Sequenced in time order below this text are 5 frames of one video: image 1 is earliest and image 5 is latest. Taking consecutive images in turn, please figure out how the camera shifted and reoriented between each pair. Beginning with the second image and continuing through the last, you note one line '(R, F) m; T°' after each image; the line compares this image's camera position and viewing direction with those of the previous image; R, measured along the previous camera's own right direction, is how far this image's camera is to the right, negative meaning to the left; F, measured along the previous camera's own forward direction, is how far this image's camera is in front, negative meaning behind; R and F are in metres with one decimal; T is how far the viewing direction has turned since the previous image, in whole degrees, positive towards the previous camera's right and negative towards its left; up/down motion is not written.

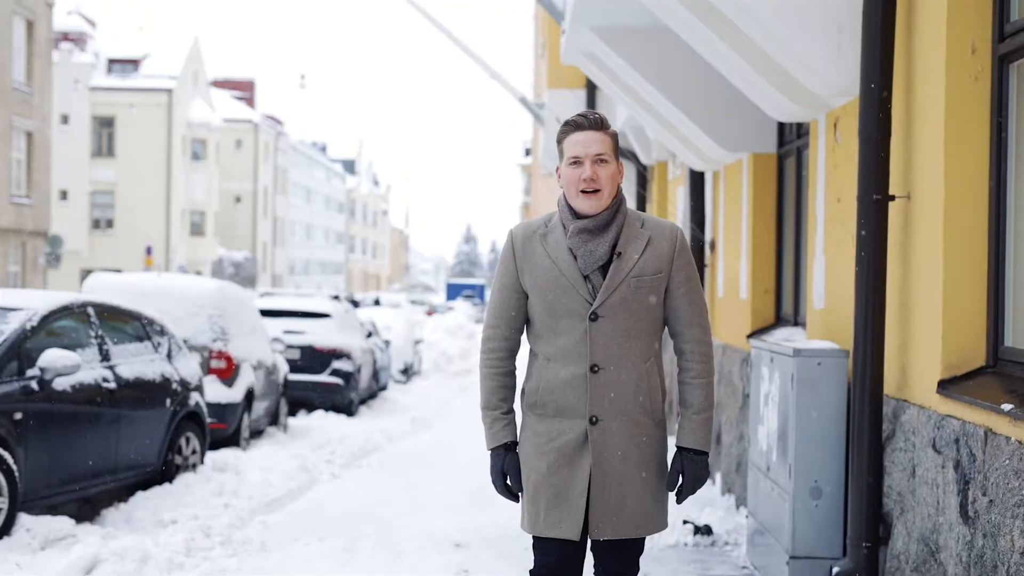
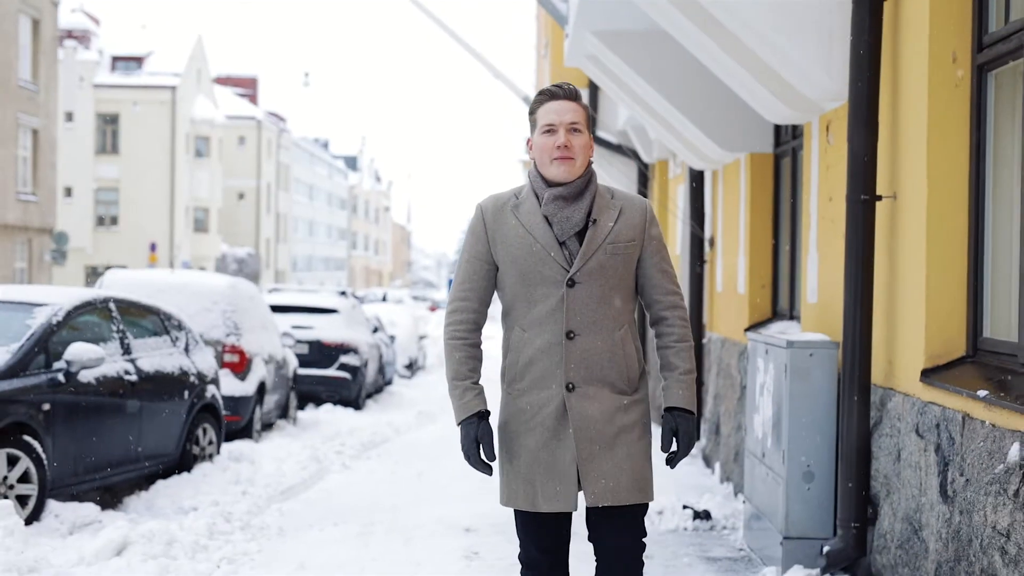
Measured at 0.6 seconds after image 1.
(0.0, -0.3) m; 0°
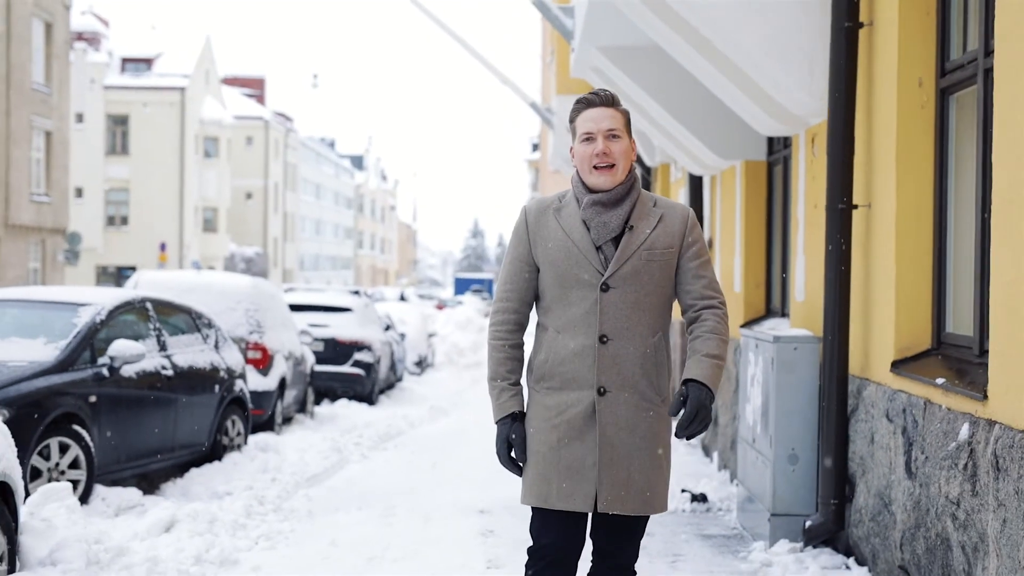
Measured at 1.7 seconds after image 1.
(0.0, -0.5) m; 0°
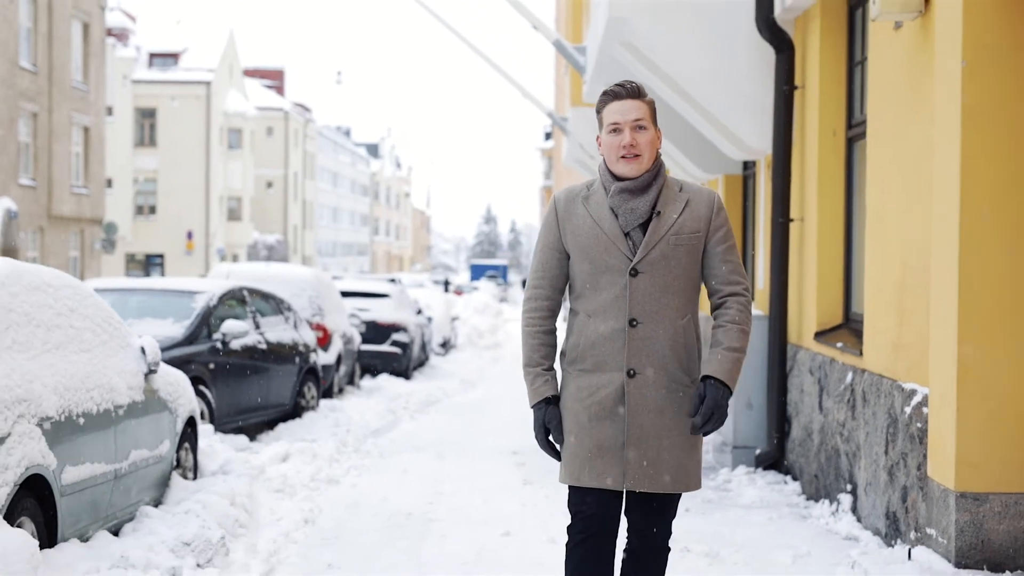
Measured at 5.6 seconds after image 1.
(-0.1, -2.0) m; -1°
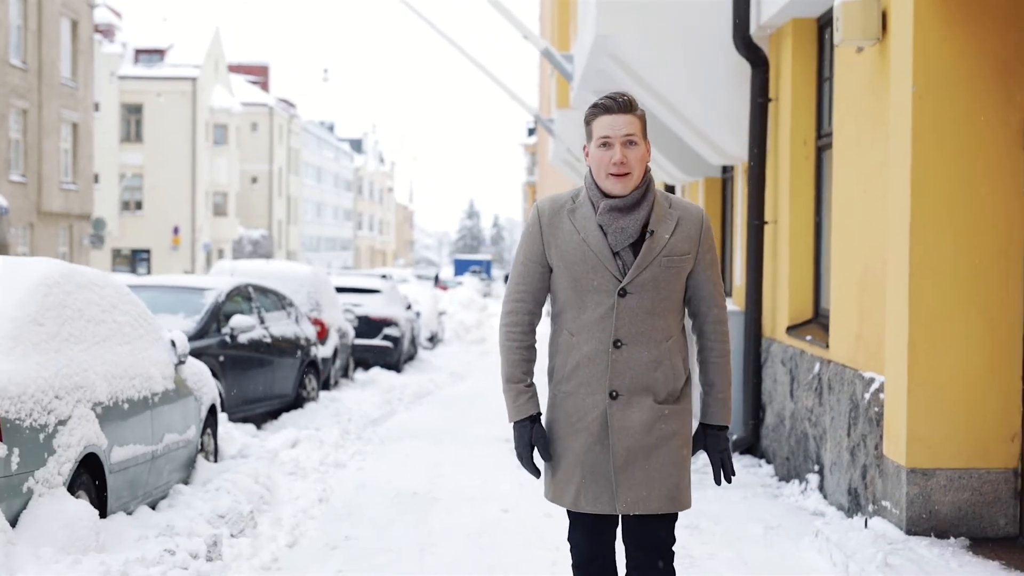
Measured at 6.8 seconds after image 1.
(-0.1, -0.6) m; +1°
